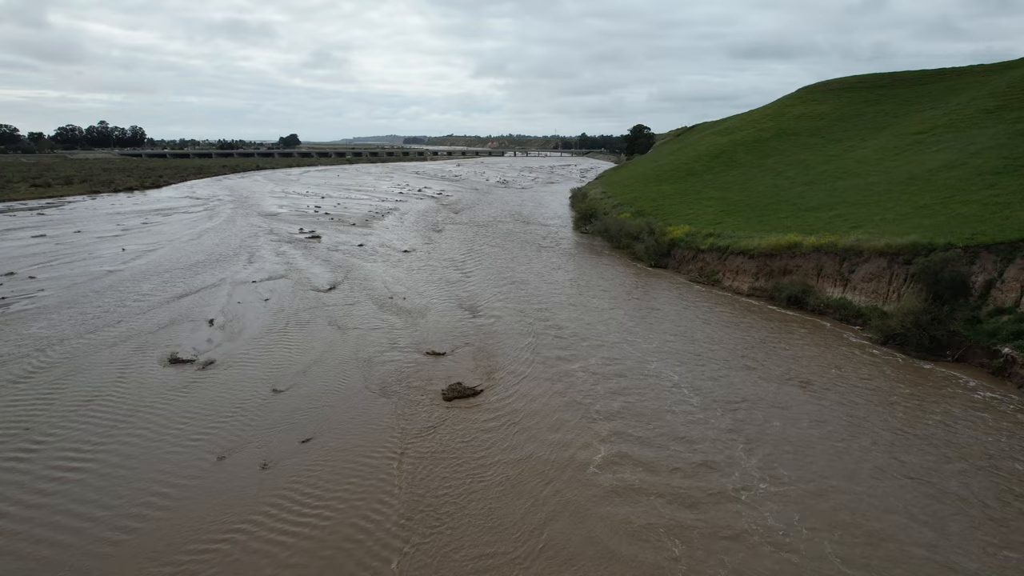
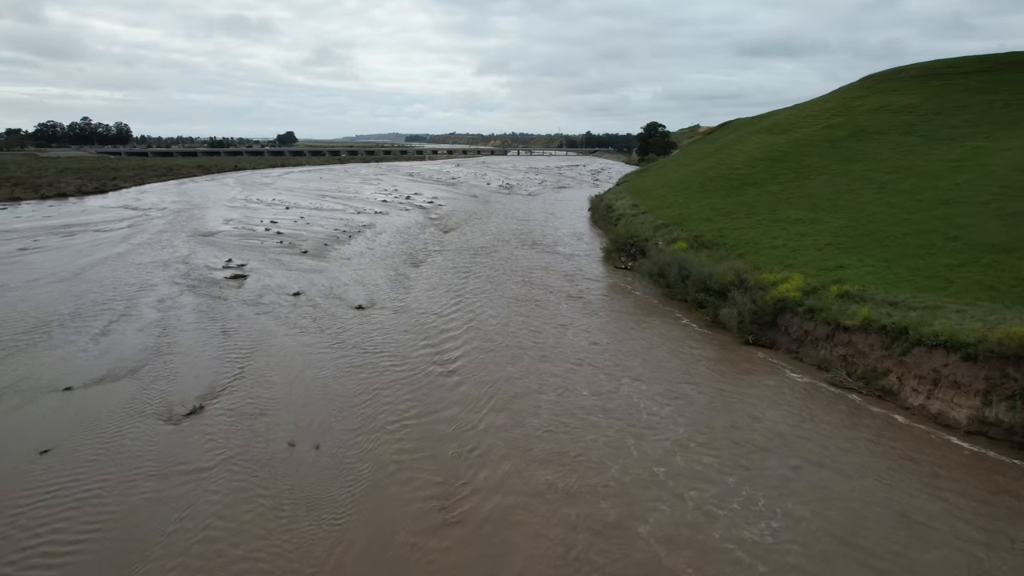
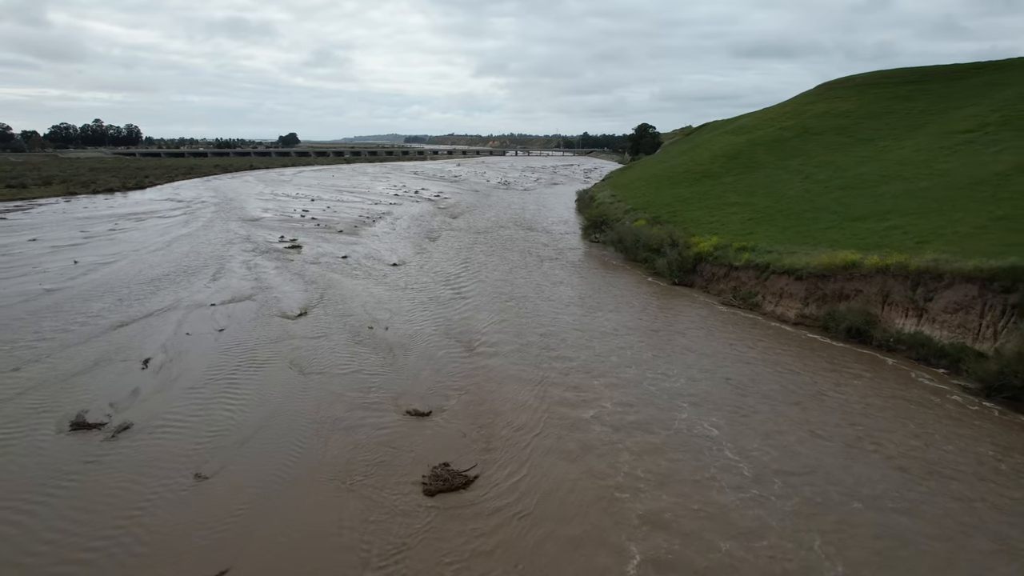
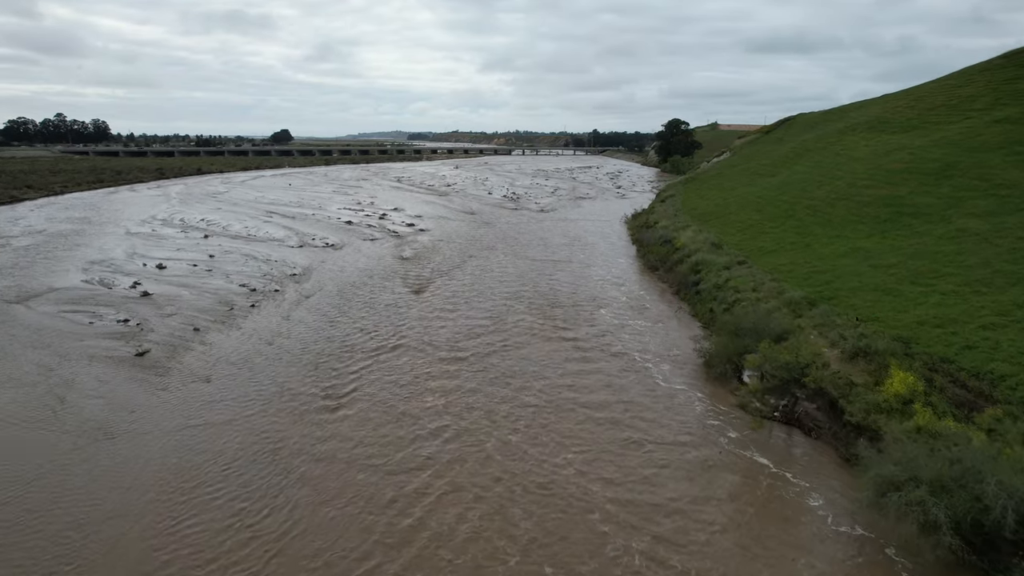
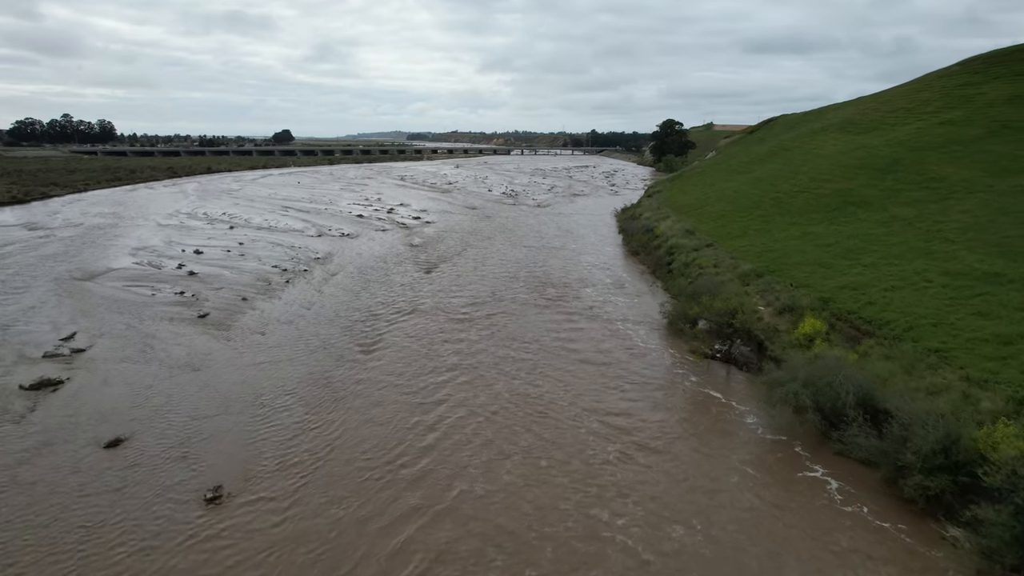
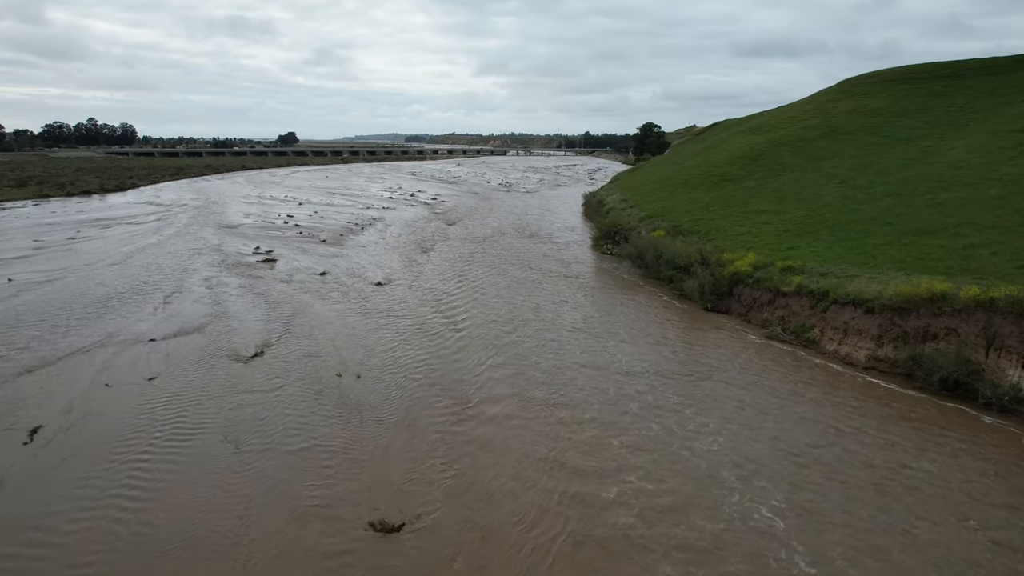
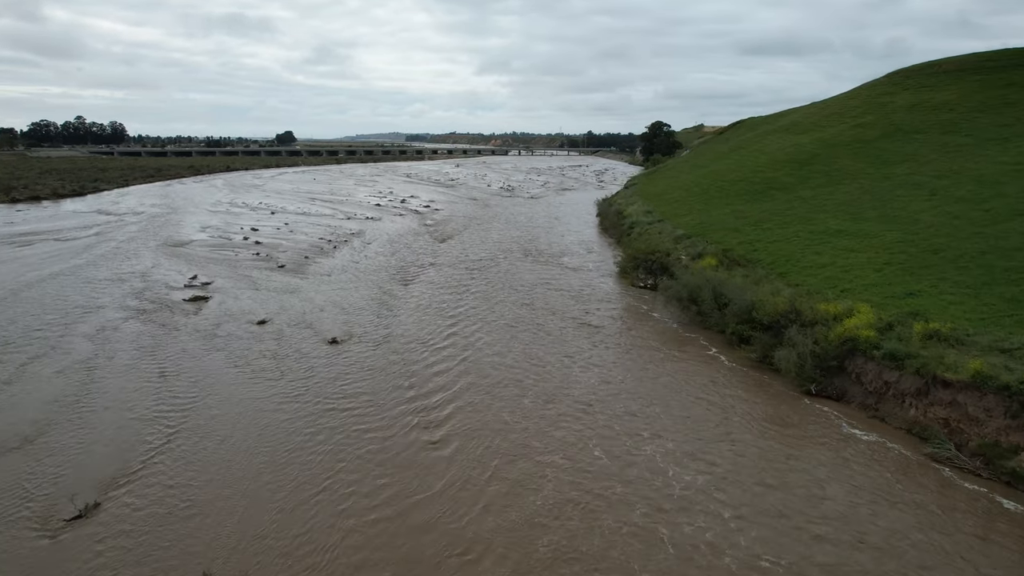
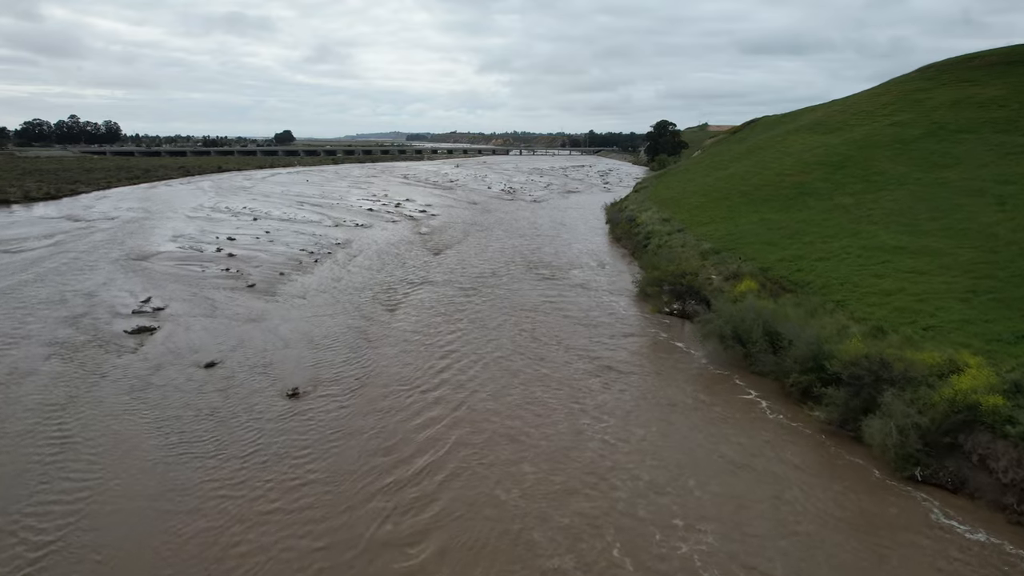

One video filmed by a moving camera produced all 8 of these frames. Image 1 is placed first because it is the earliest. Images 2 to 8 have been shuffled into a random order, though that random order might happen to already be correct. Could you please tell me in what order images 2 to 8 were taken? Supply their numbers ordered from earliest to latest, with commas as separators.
3, 6, 2, 7, 8, 5, 4
